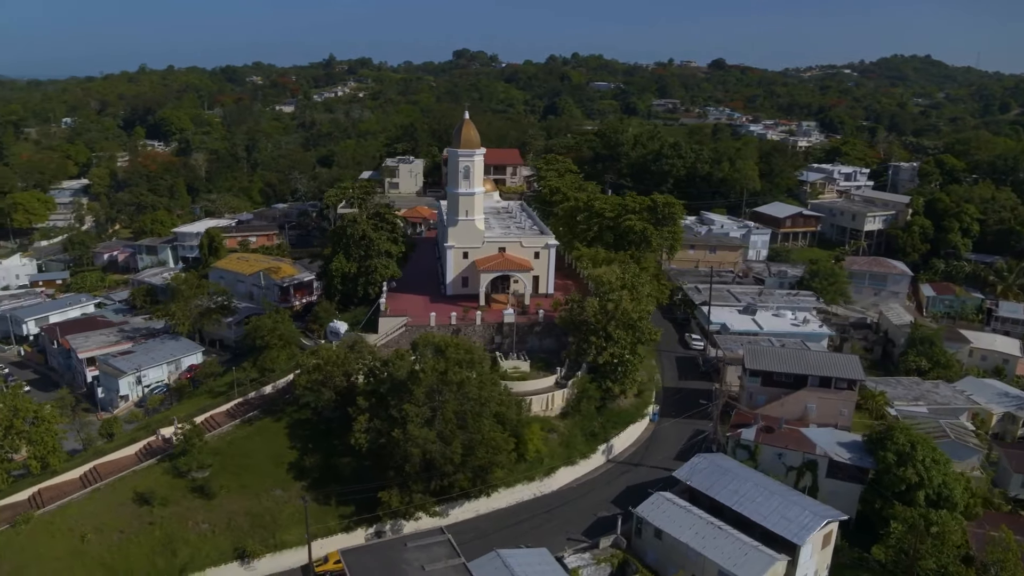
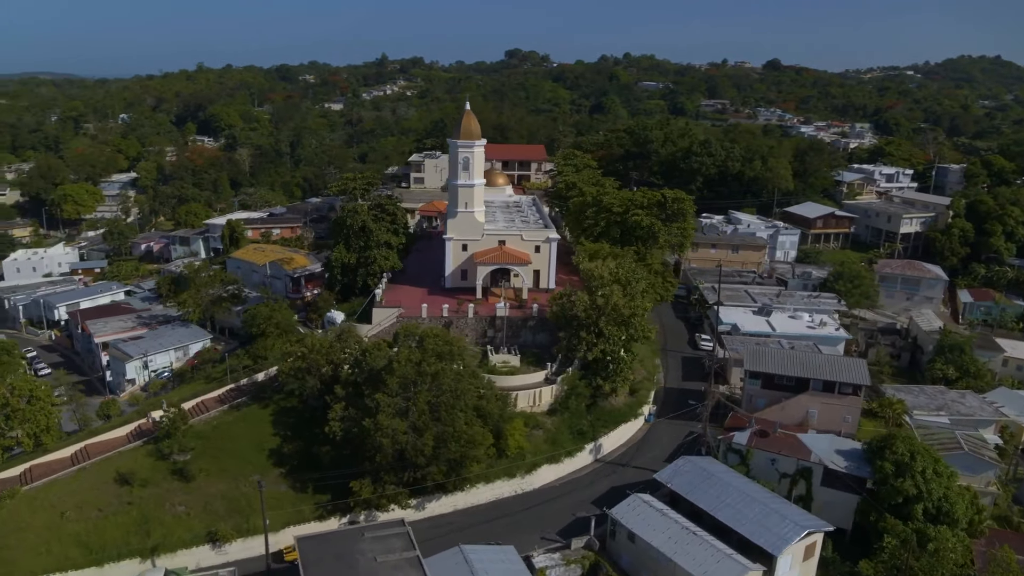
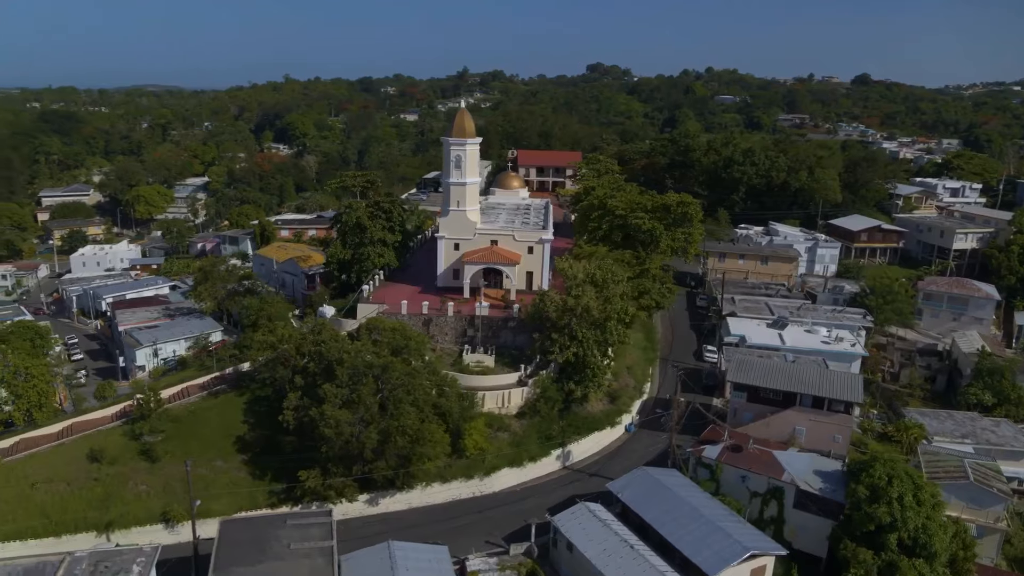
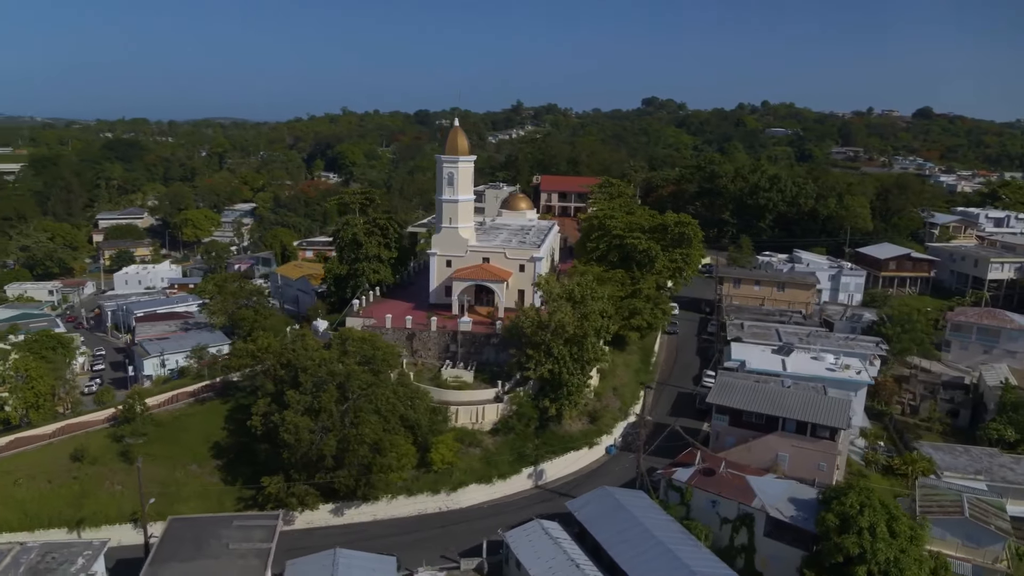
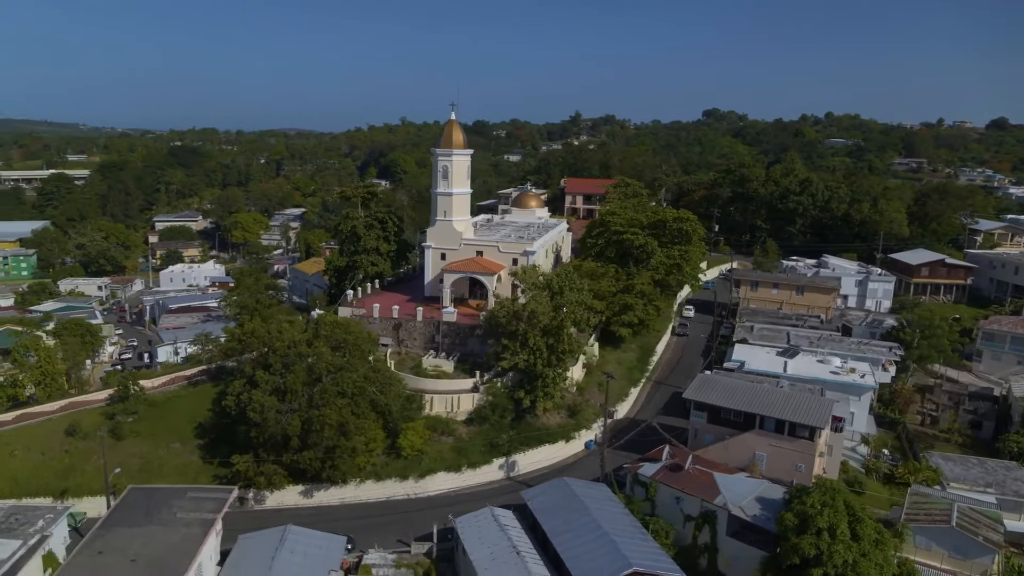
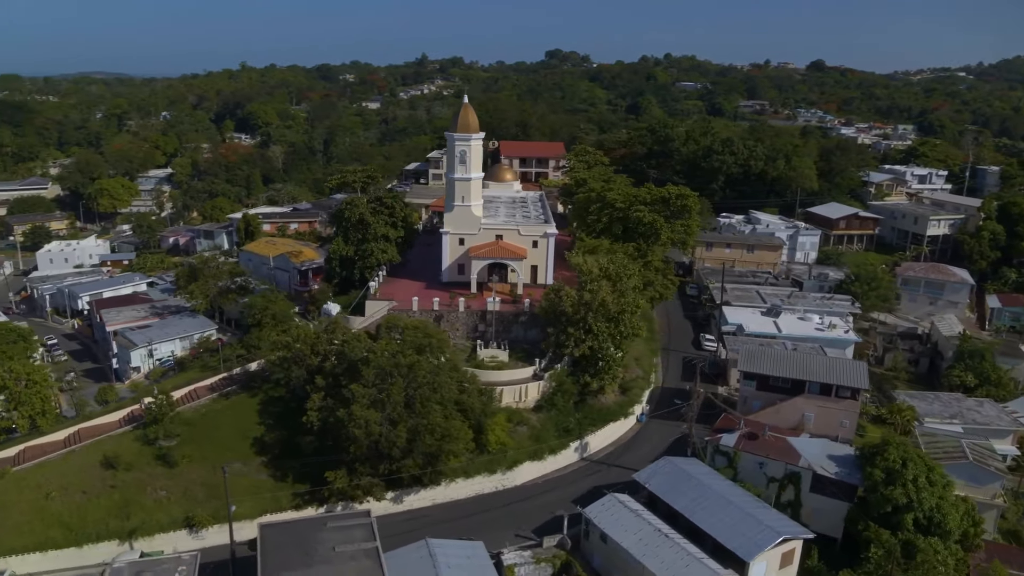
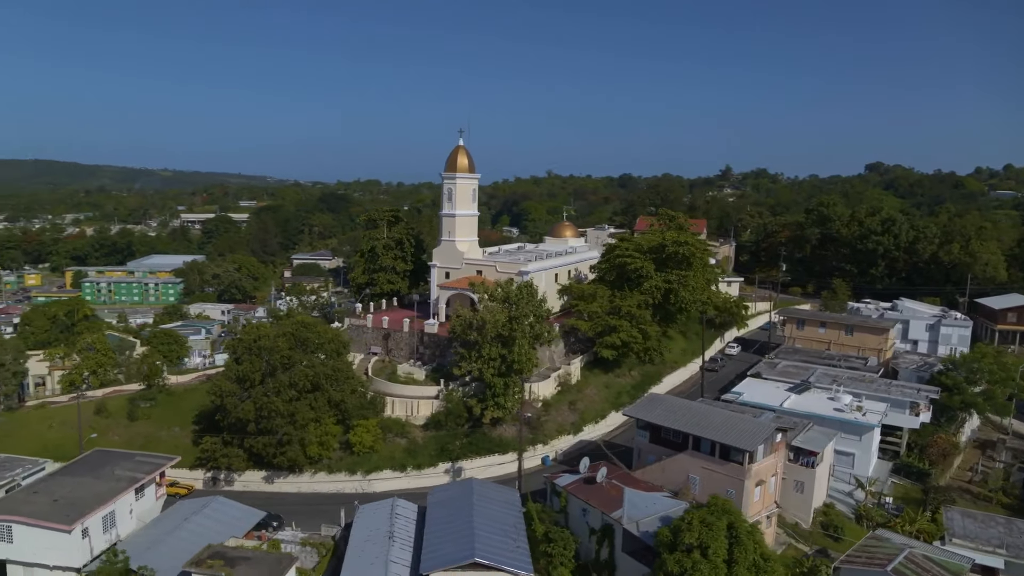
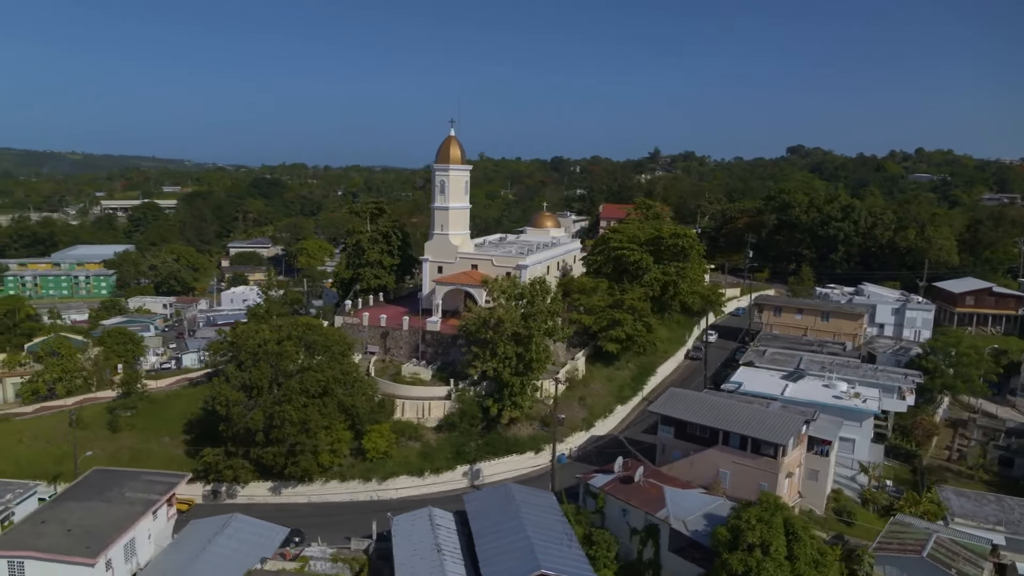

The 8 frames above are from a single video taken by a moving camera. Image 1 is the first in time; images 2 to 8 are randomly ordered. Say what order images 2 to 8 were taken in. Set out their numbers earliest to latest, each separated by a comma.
2, 6, 3, 4, 5, 8, 7
